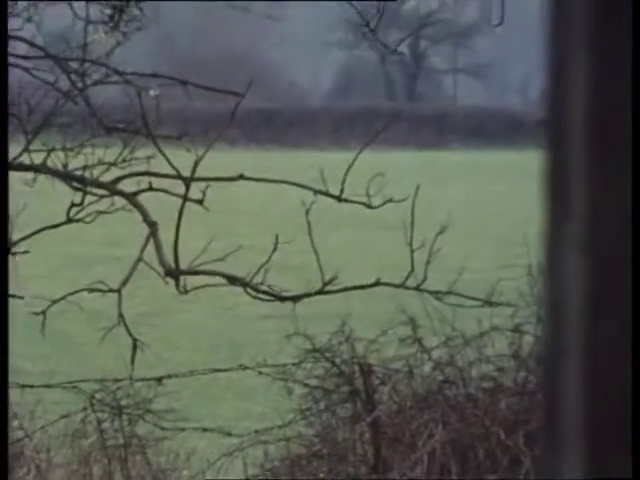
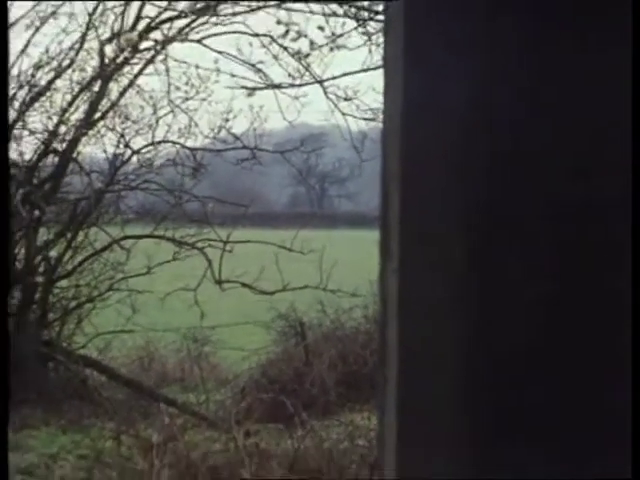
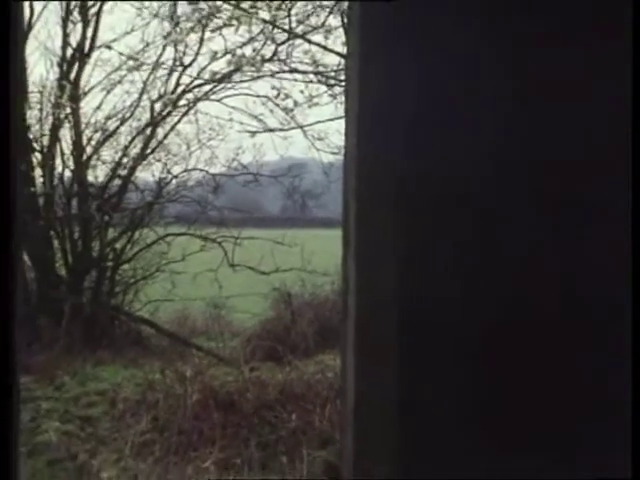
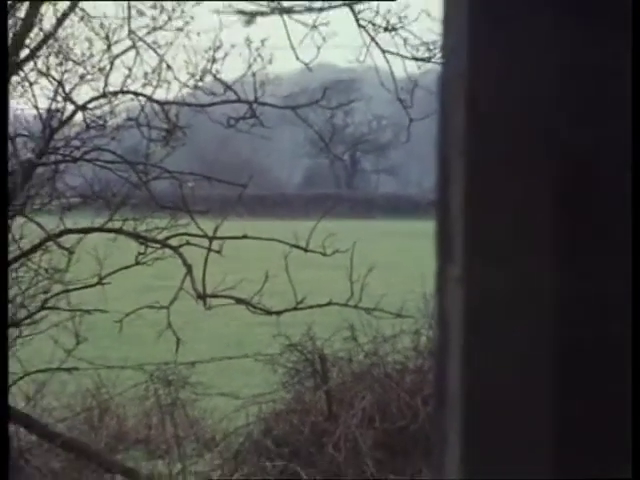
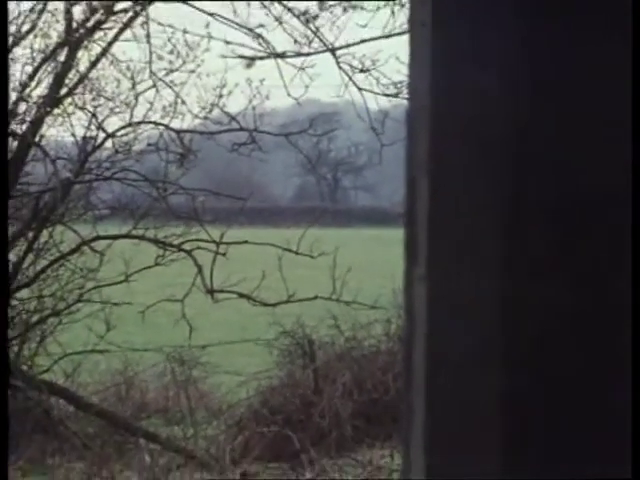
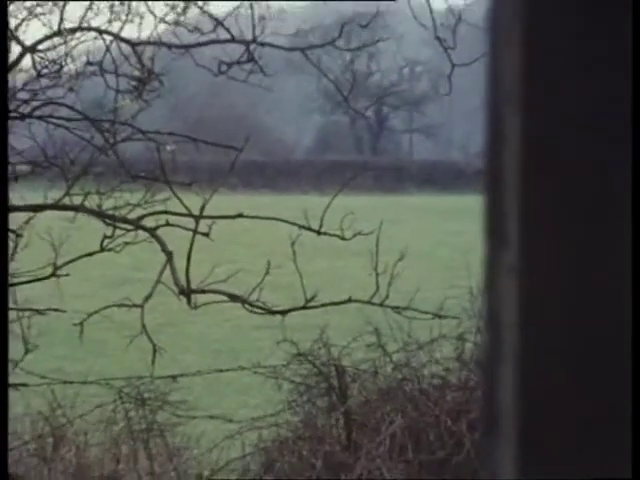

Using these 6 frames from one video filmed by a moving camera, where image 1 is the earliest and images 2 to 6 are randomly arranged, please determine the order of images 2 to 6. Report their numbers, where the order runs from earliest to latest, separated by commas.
6, 4, 5, 2, 3
